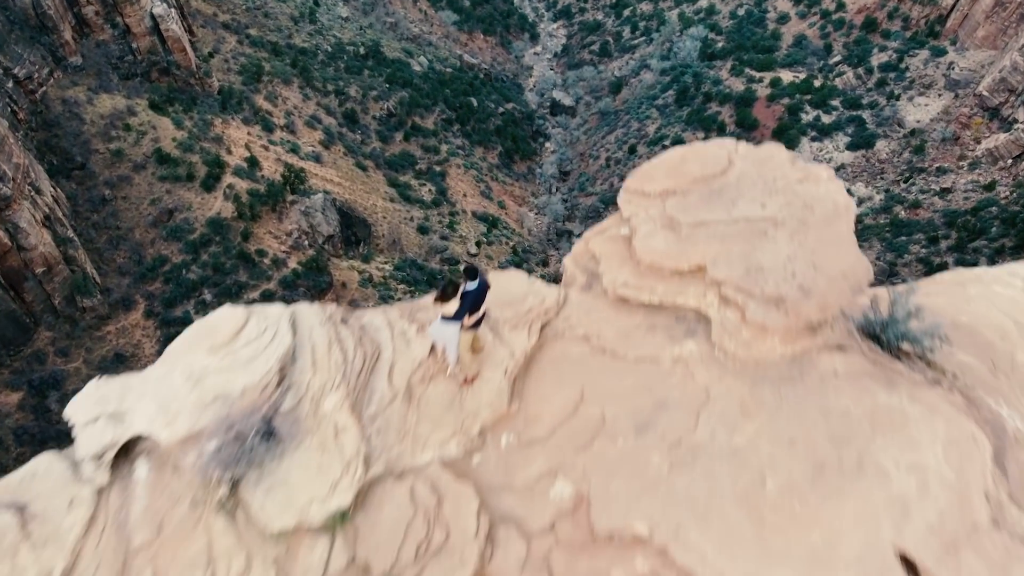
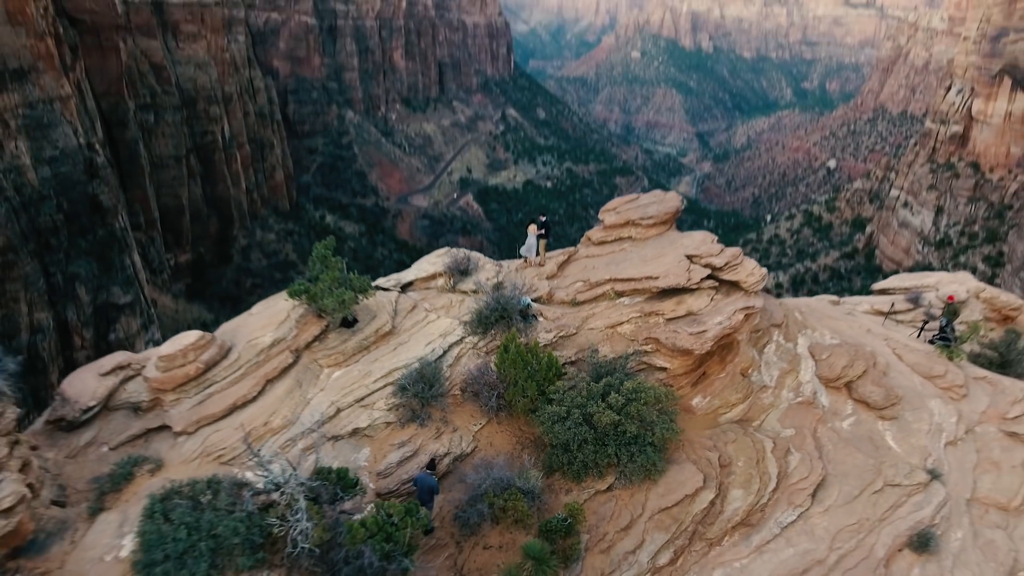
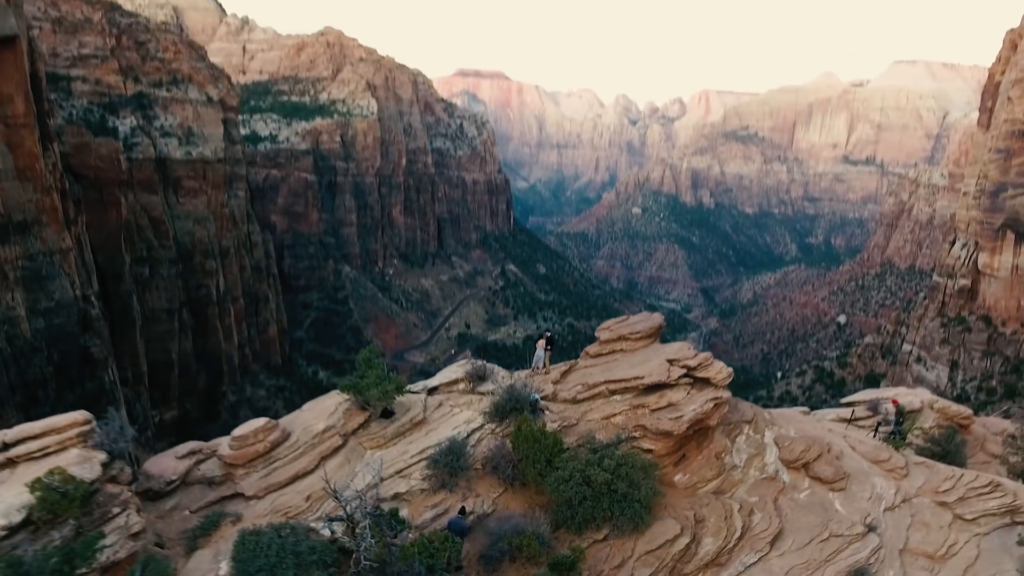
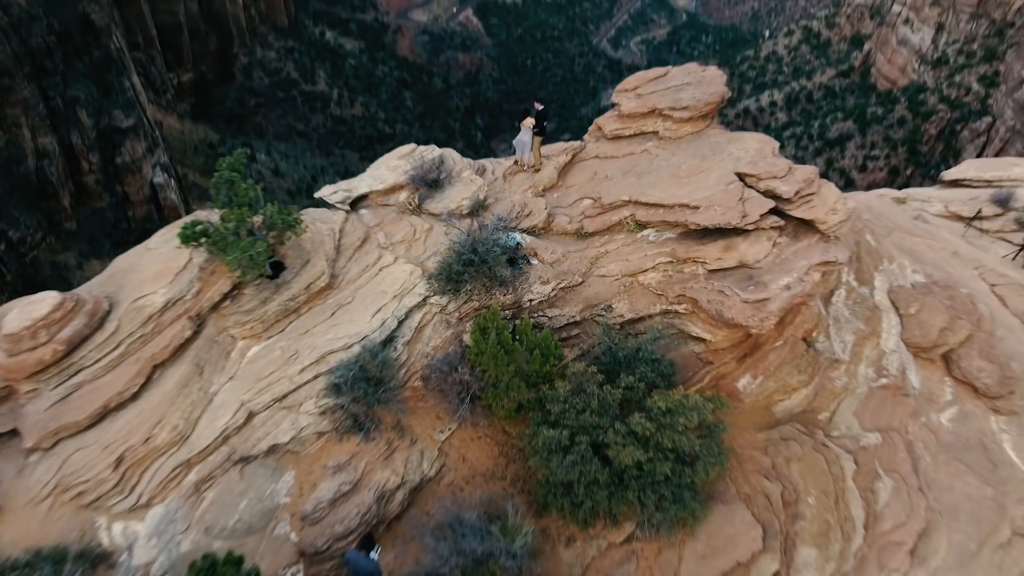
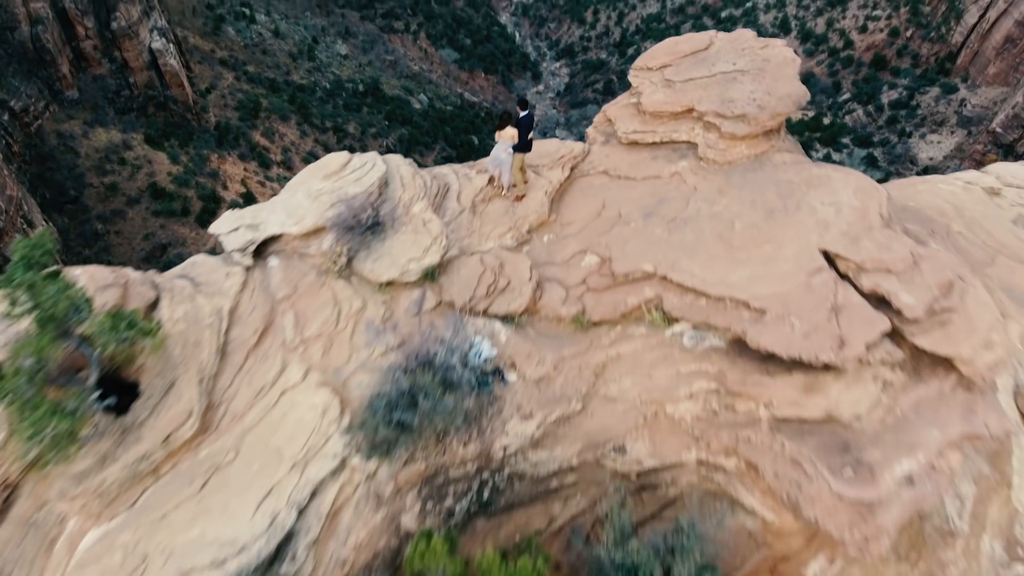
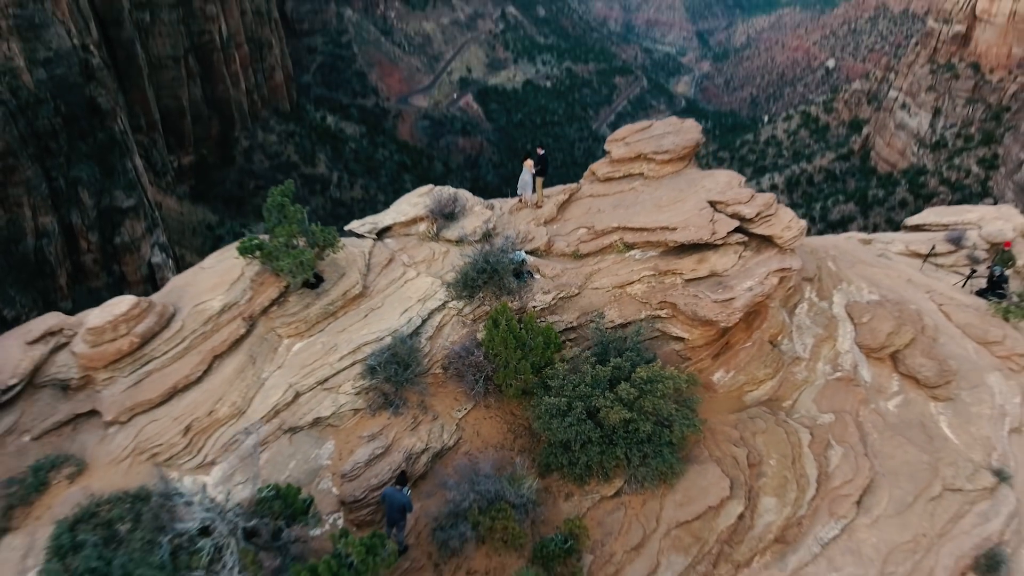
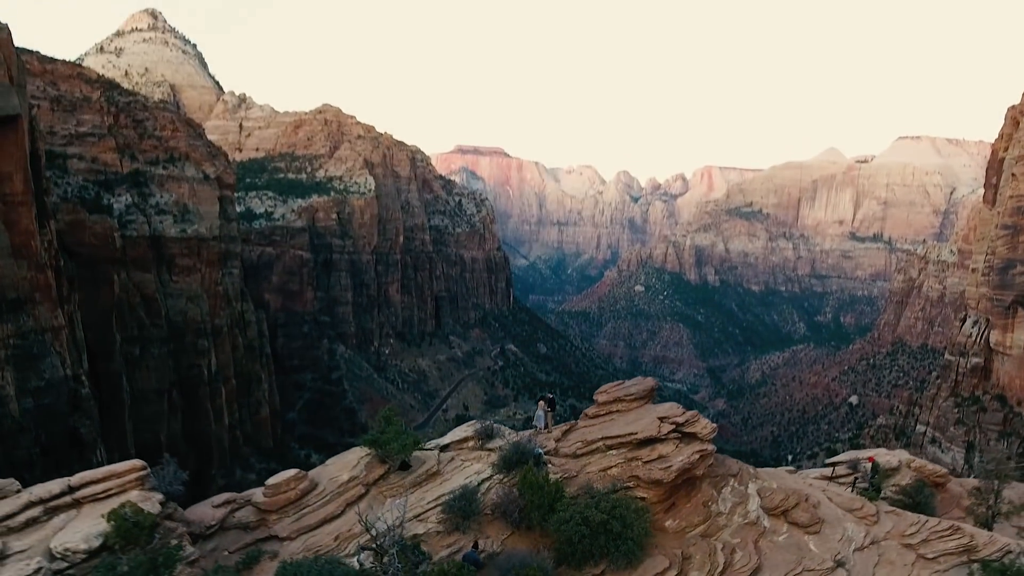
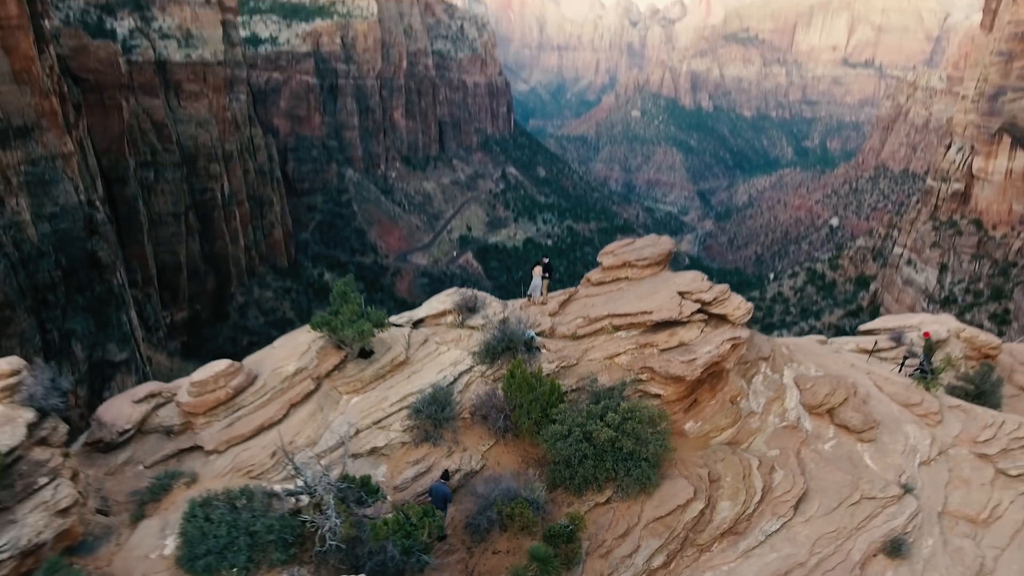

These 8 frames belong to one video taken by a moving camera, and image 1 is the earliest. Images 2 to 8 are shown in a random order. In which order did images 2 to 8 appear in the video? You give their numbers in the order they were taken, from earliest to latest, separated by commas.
5, 4, 6, 2, 8, 3, 7
